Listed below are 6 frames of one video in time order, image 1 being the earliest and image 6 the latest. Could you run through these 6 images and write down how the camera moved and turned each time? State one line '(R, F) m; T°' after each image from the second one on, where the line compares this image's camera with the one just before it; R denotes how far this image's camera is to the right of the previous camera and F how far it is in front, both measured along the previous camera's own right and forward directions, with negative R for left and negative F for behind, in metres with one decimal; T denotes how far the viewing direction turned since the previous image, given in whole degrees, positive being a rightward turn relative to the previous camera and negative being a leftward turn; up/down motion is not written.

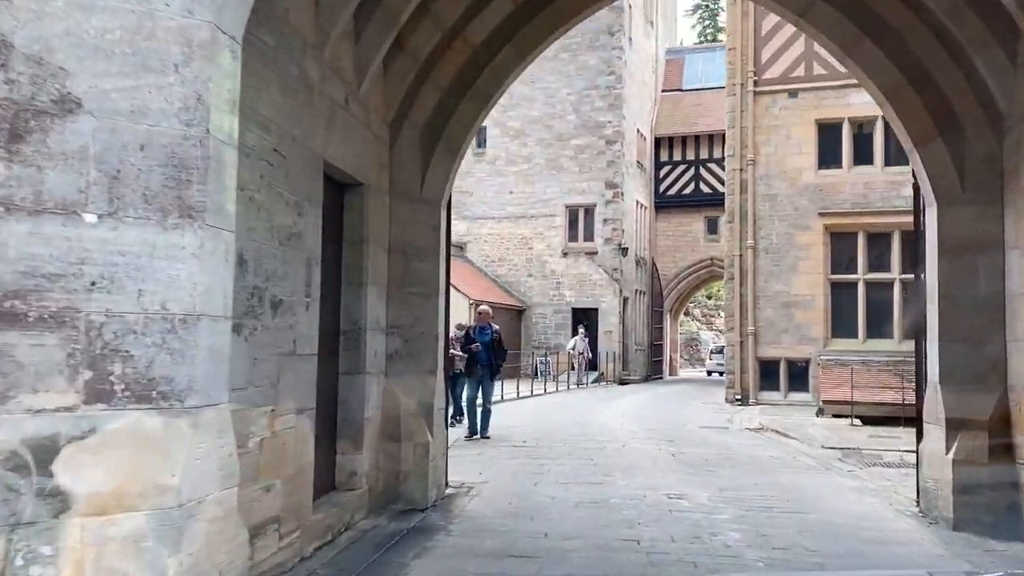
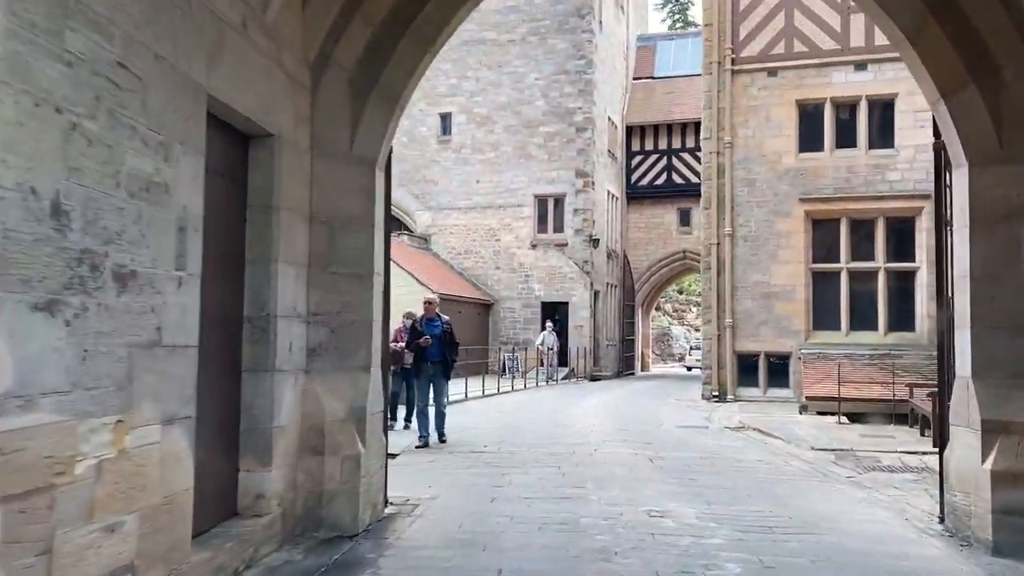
(+0.1, +1.1) m; +2°
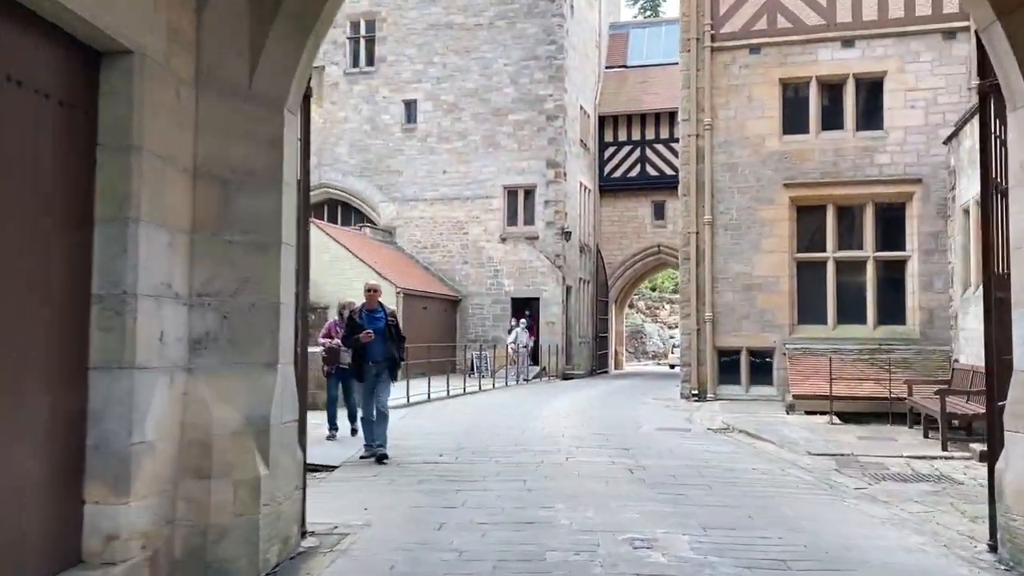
(+0.1, +1.1) m; +2°
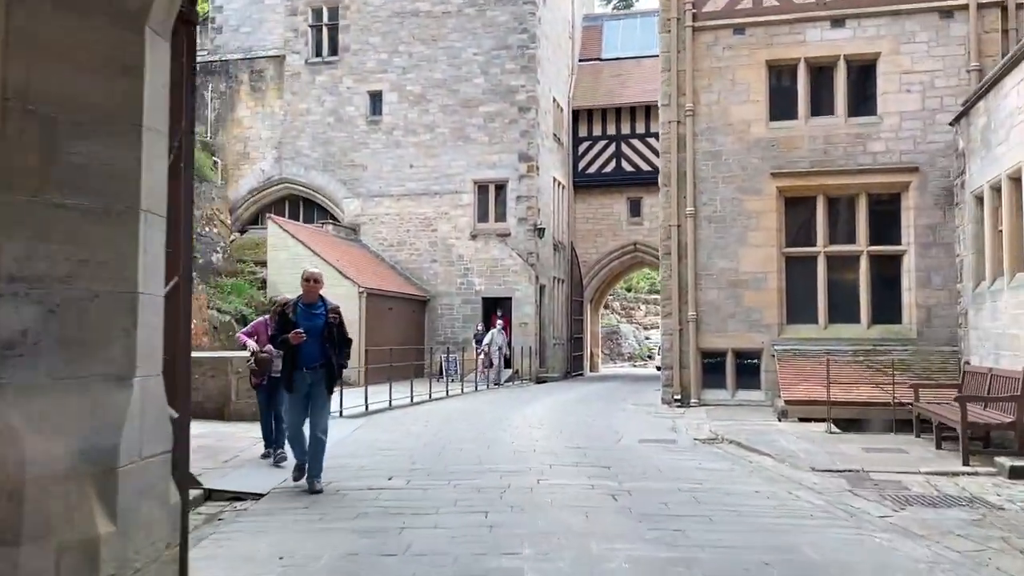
(+0.1, +1.1) m; +2°
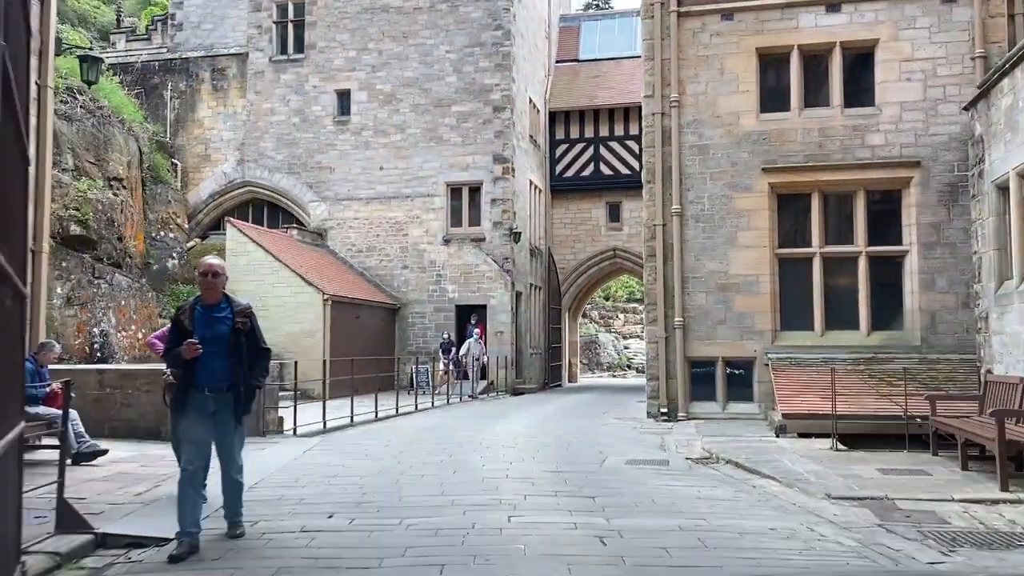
(+0.1, +1.1) m; +1°
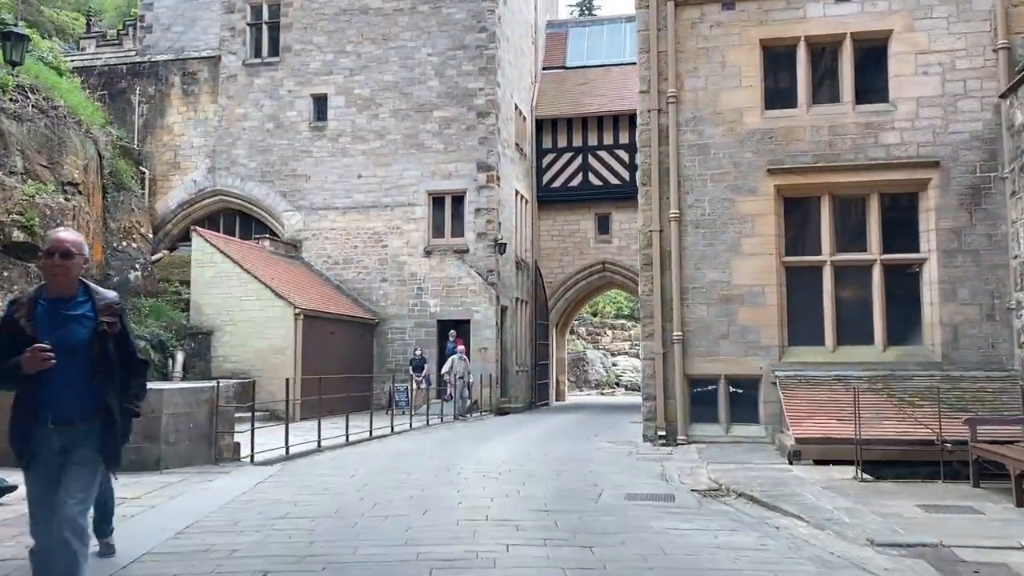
(0.0, +1.1) m; +1°
